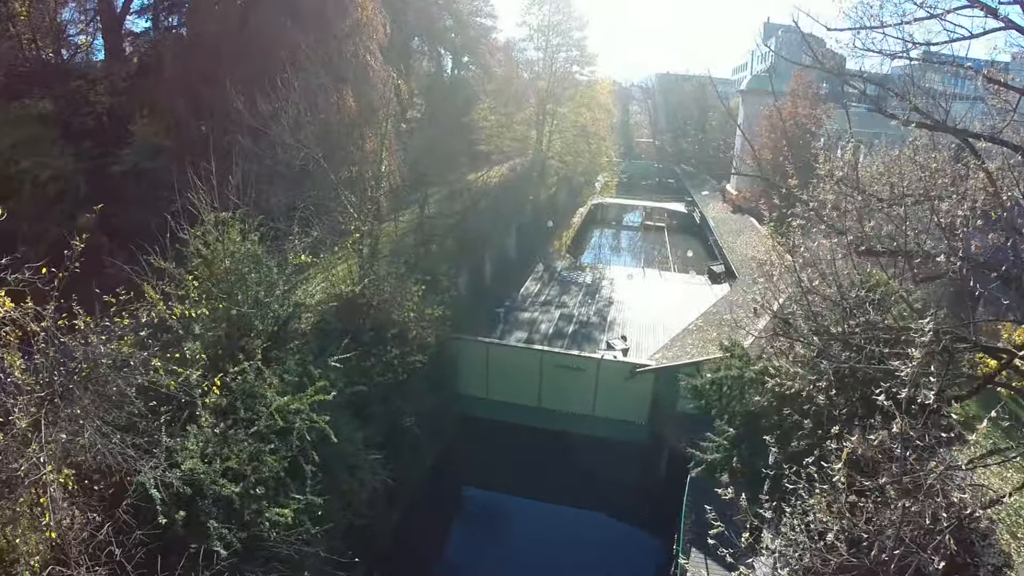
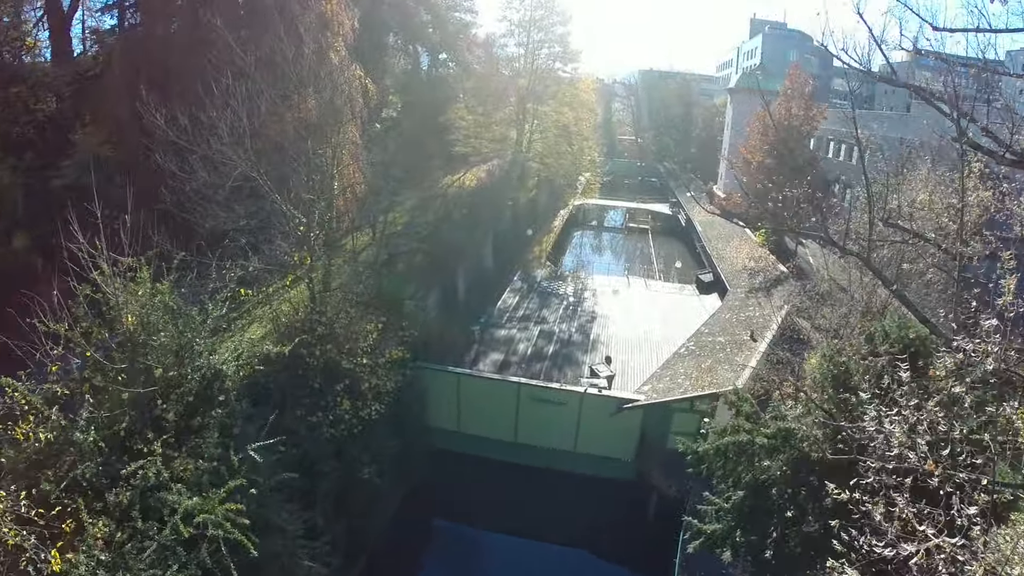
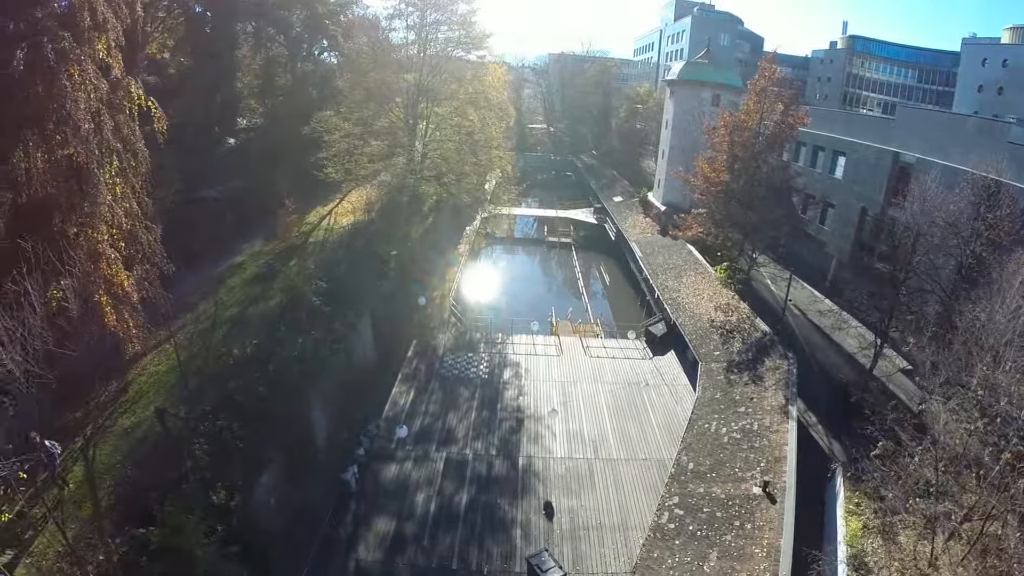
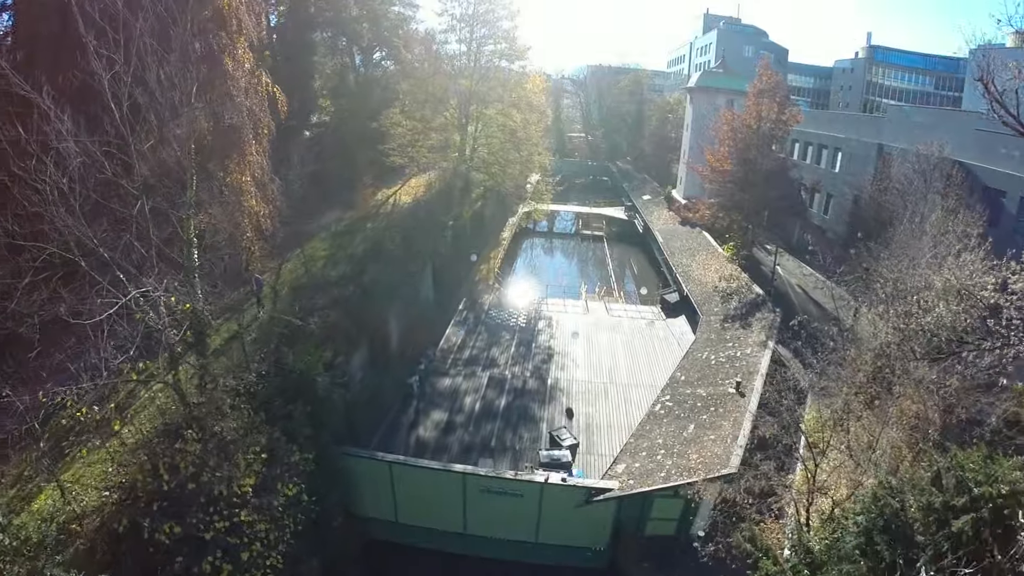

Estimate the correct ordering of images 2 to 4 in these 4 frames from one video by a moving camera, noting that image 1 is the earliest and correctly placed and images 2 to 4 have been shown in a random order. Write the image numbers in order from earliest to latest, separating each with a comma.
2, 4, 3
